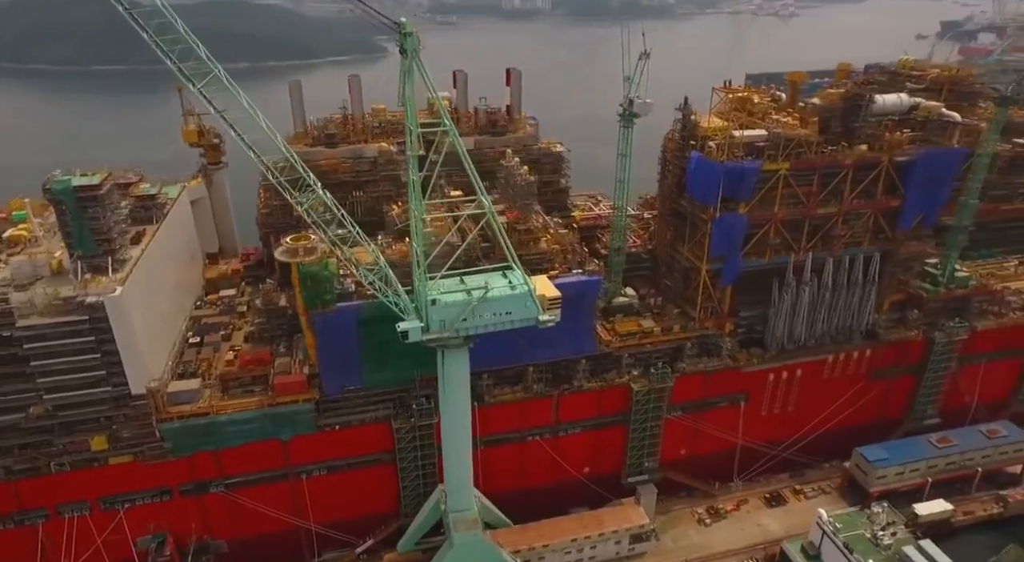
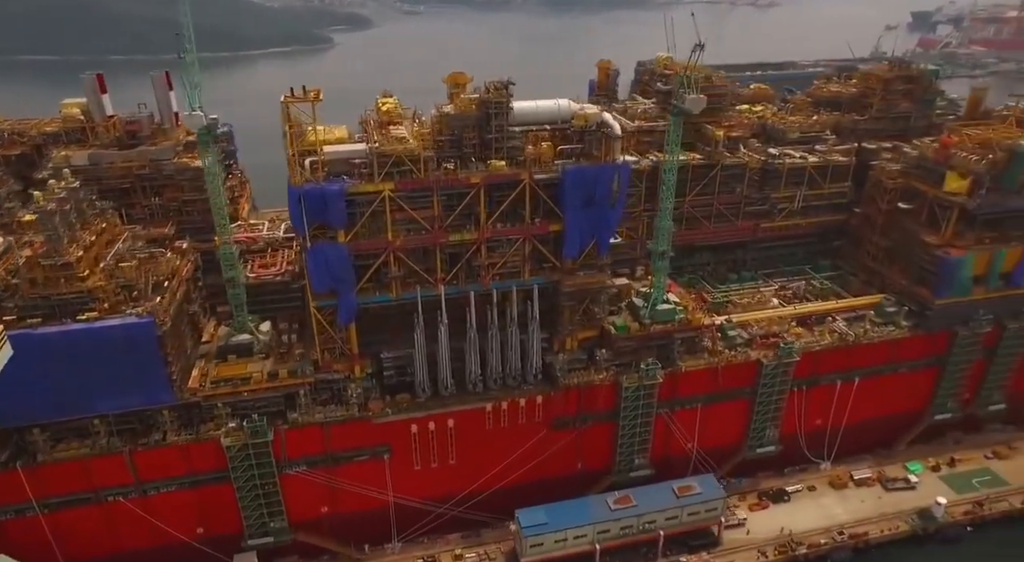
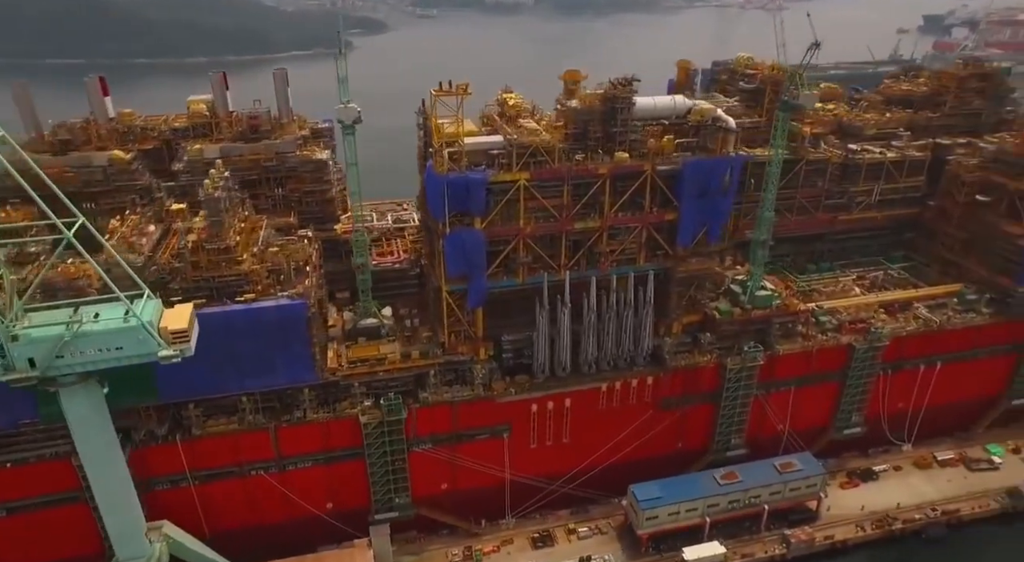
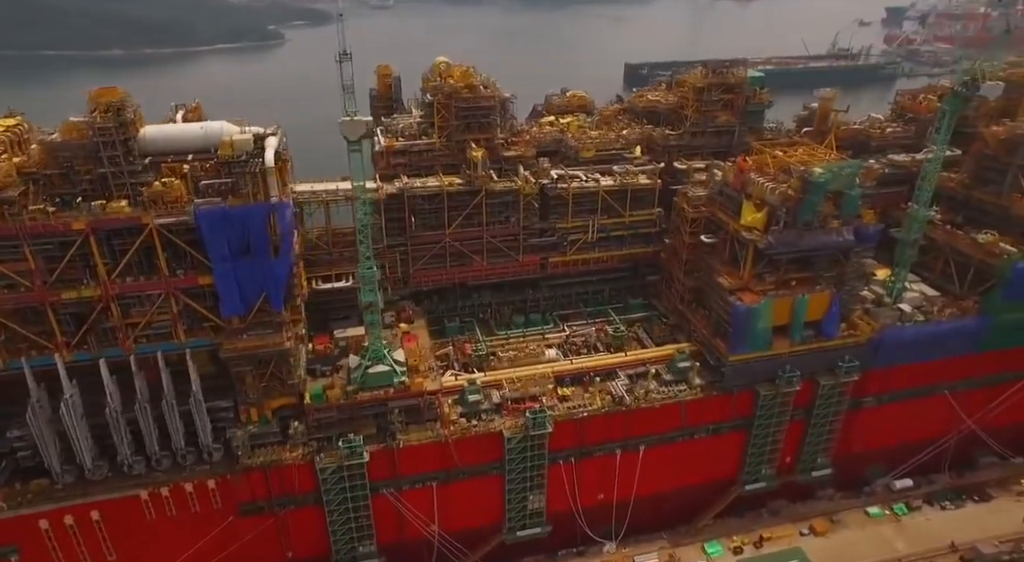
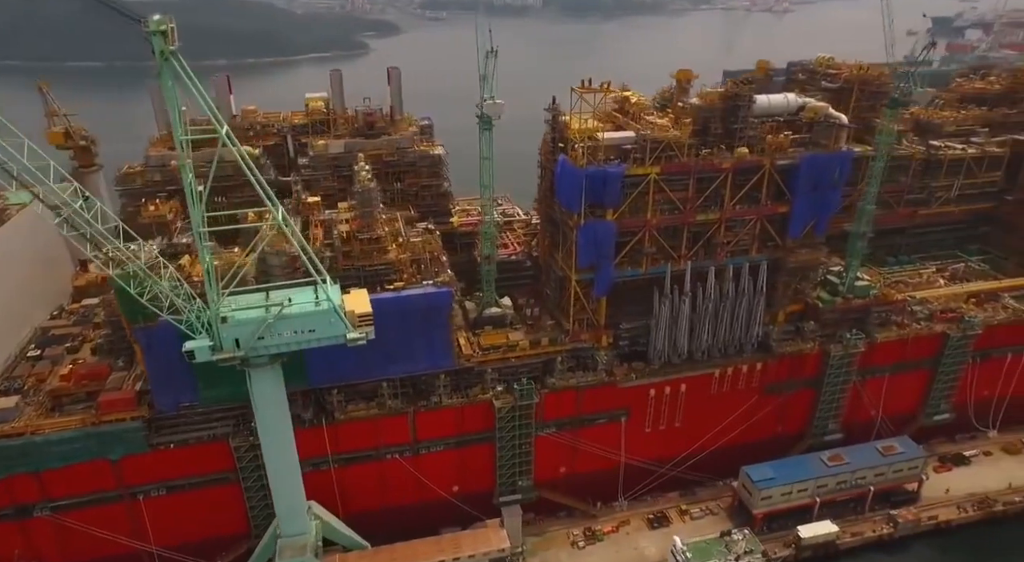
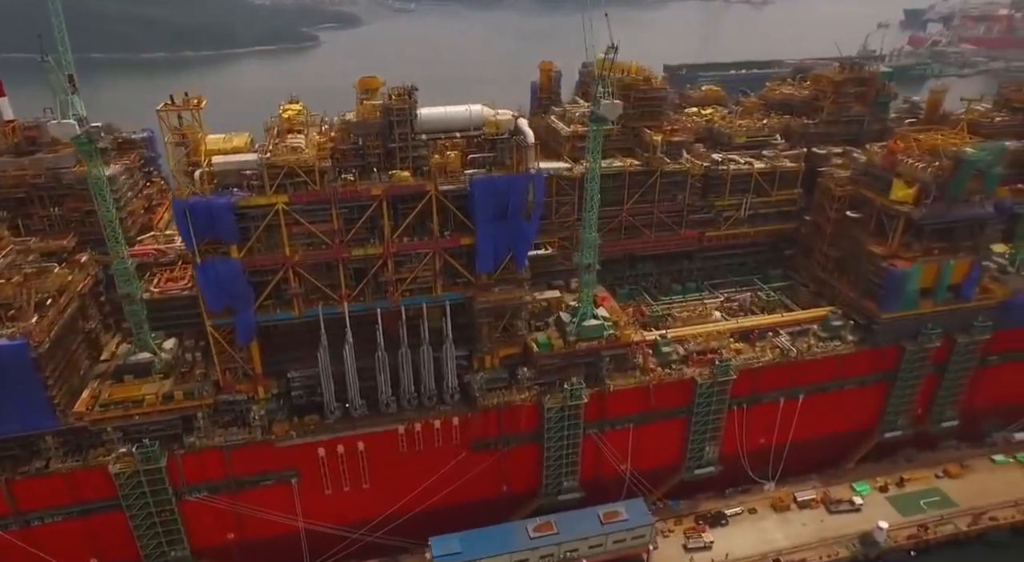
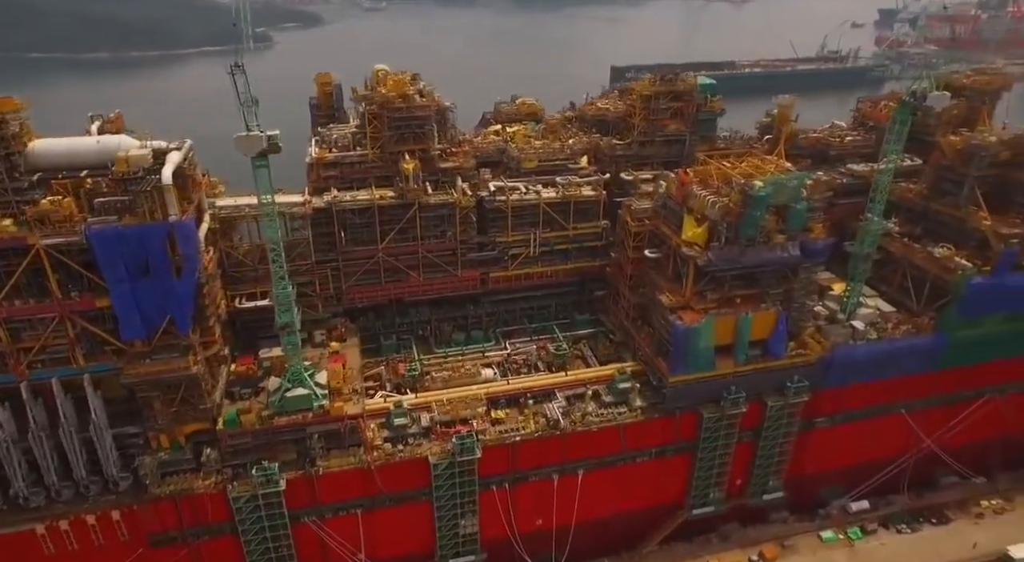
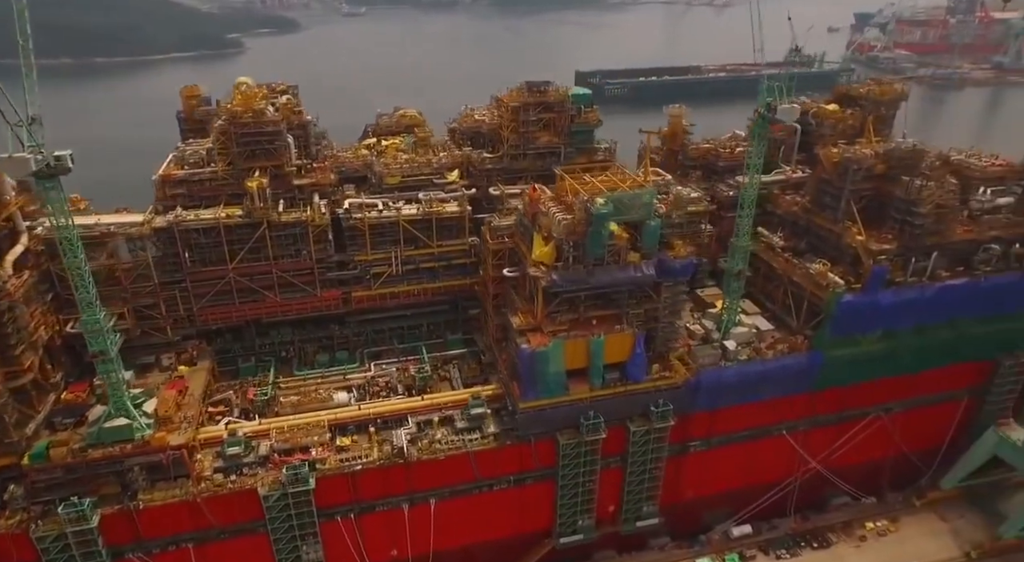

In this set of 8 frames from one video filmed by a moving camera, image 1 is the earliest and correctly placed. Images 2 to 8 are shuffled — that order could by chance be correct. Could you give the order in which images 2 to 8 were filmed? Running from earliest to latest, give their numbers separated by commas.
5, 3, 2, 6, 4, 7, 8
